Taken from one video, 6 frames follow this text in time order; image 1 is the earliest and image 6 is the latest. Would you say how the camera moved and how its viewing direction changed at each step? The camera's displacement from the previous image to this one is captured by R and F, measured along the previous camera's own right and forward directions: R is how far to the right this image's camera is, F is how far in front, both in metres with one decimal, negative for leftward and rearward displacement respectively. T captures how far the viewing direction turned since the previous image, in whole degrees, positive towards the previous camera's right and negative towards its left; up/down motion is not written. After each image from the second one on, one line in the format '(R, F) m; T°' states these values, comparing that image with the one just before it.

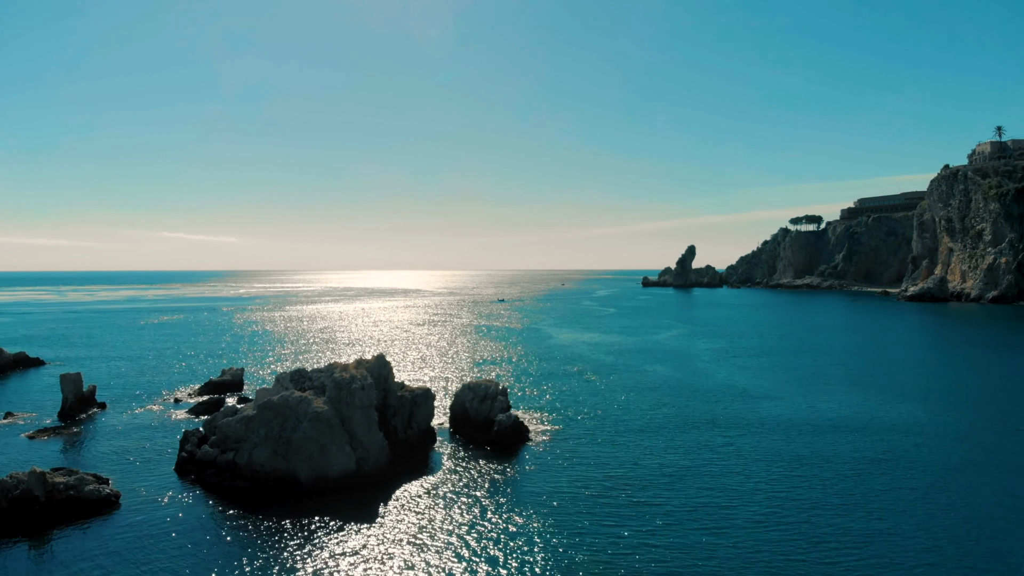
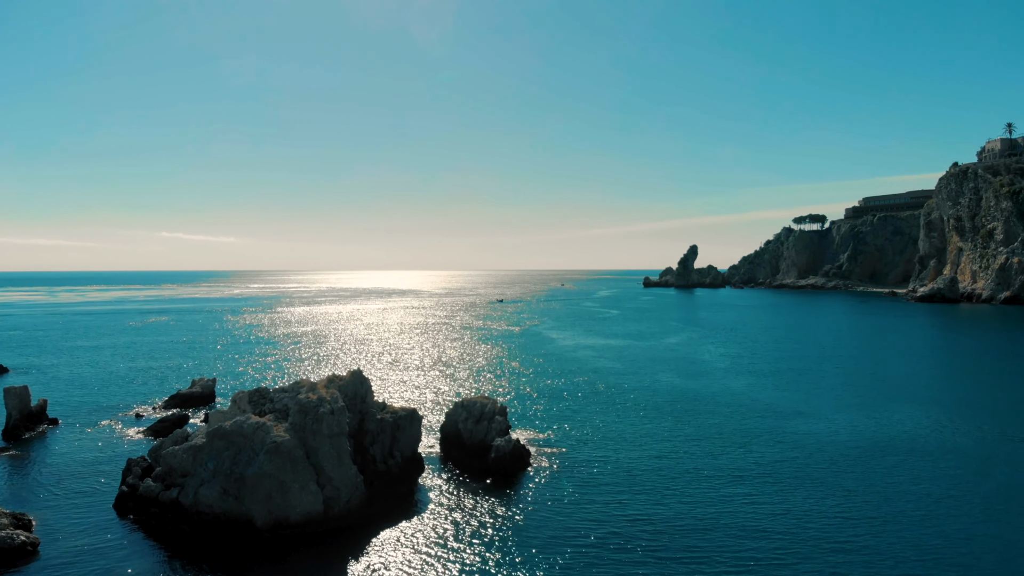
(0.0, +4.3) m; 0°
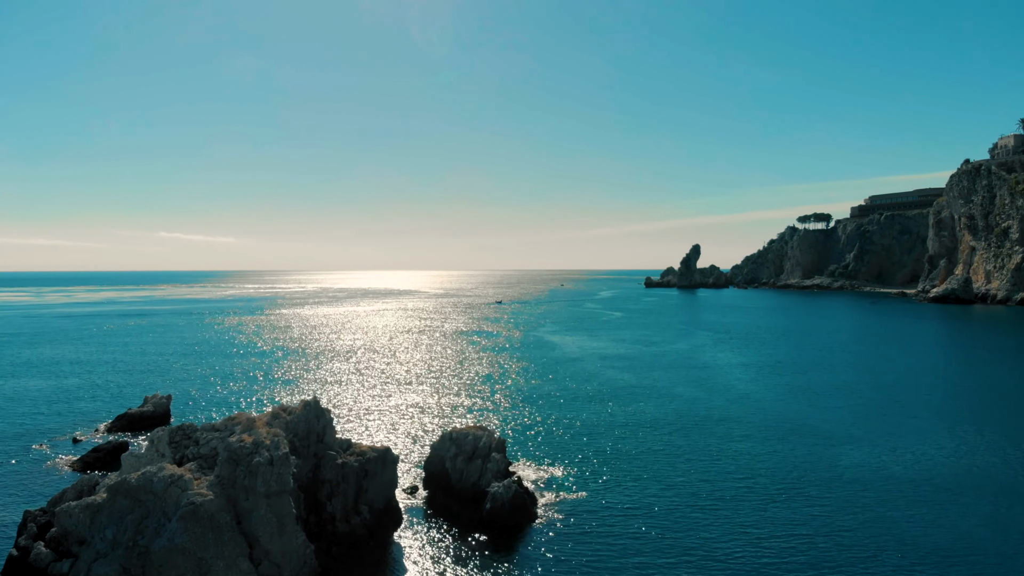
(0.0, +5.4) m; 0°
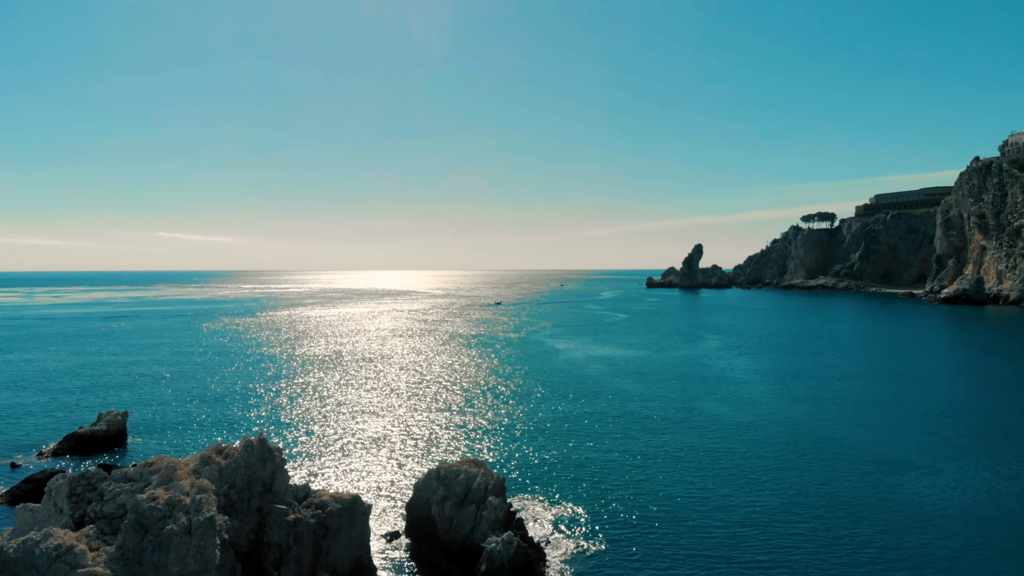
(0.0, +4.1) m; 0°
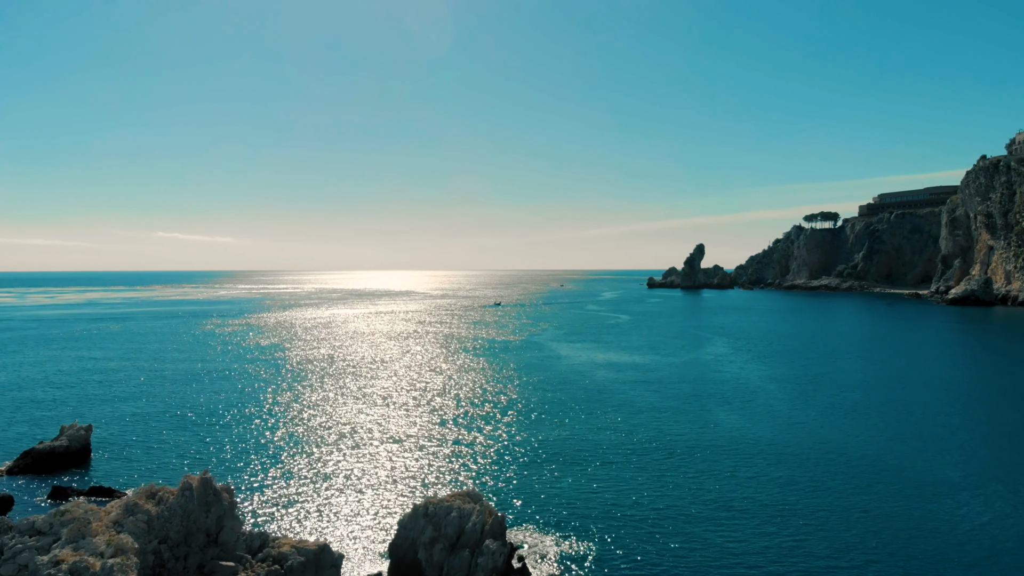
(0.0, +2.7) m; 0°
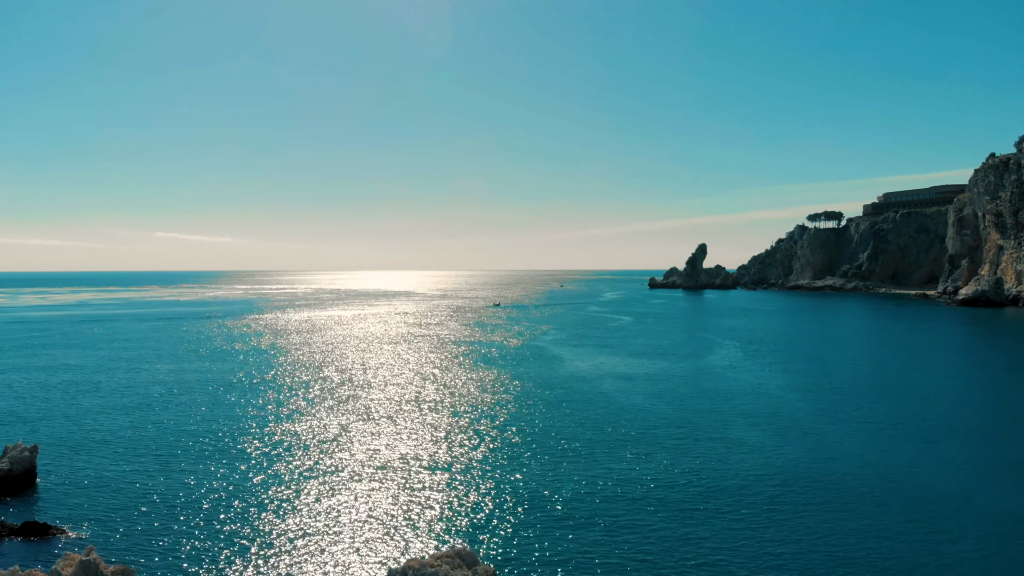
(-0.1, +3.4) m; 0°
